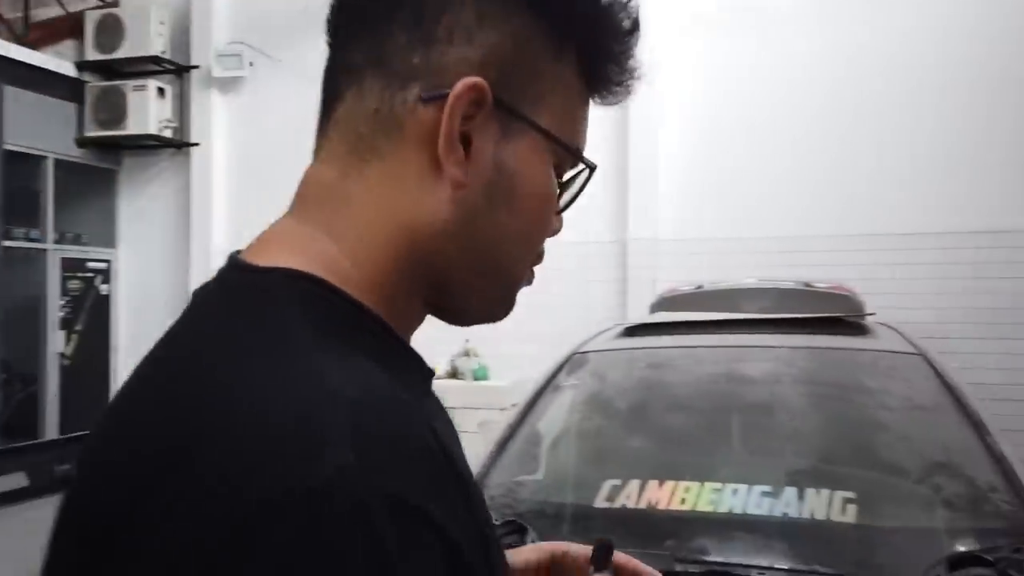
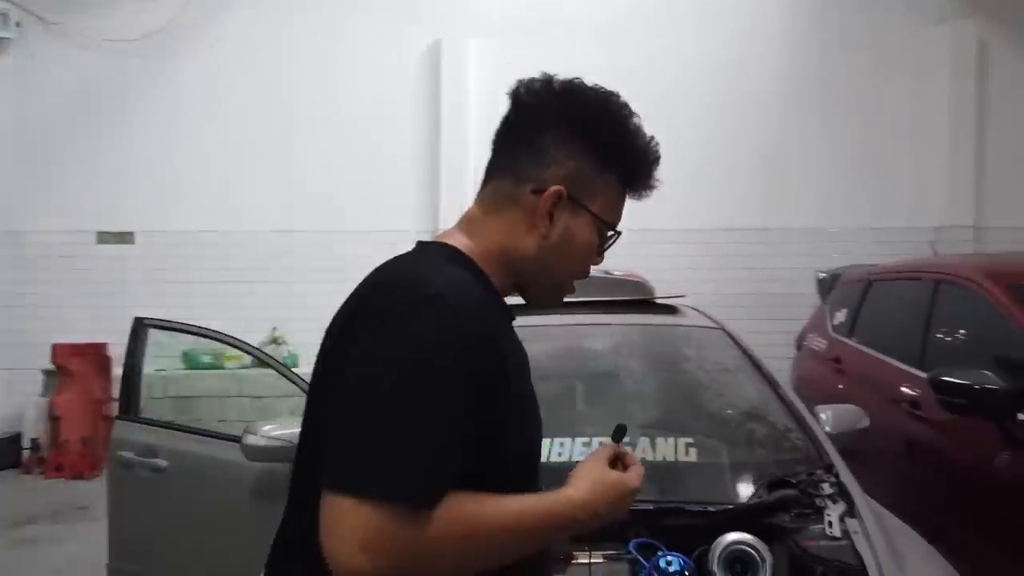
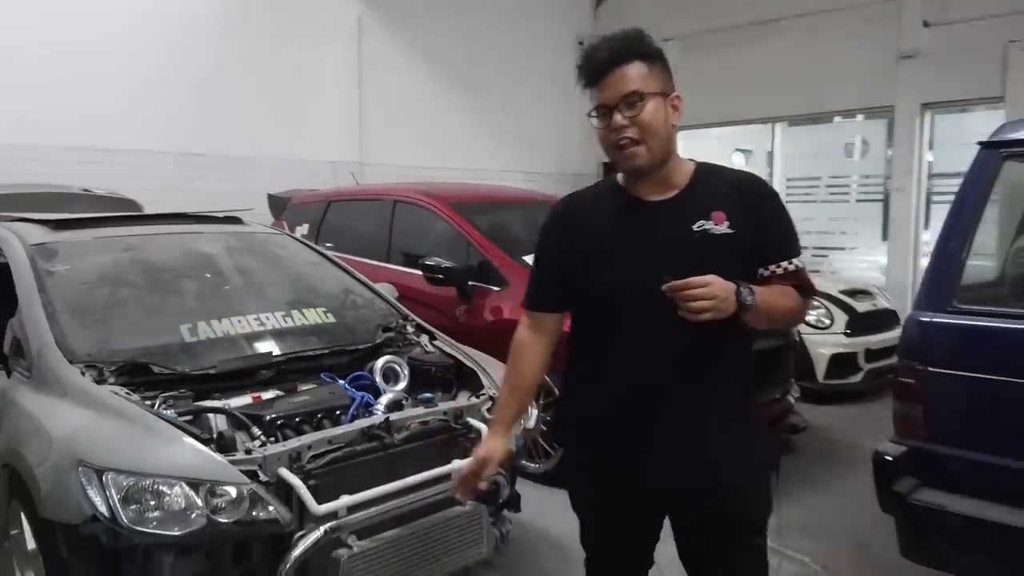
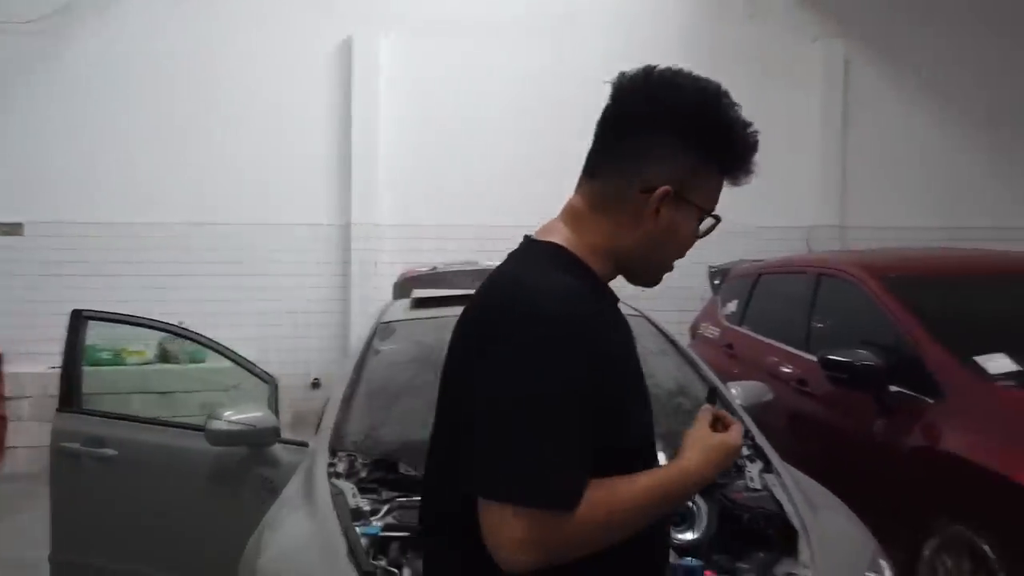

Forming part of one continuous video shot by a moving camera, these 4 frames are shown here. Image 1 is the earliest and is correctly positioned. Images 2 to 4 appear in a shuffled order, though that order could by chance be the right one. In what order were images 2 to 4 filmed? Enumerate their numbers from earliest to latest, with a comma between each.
2, 4, 3
